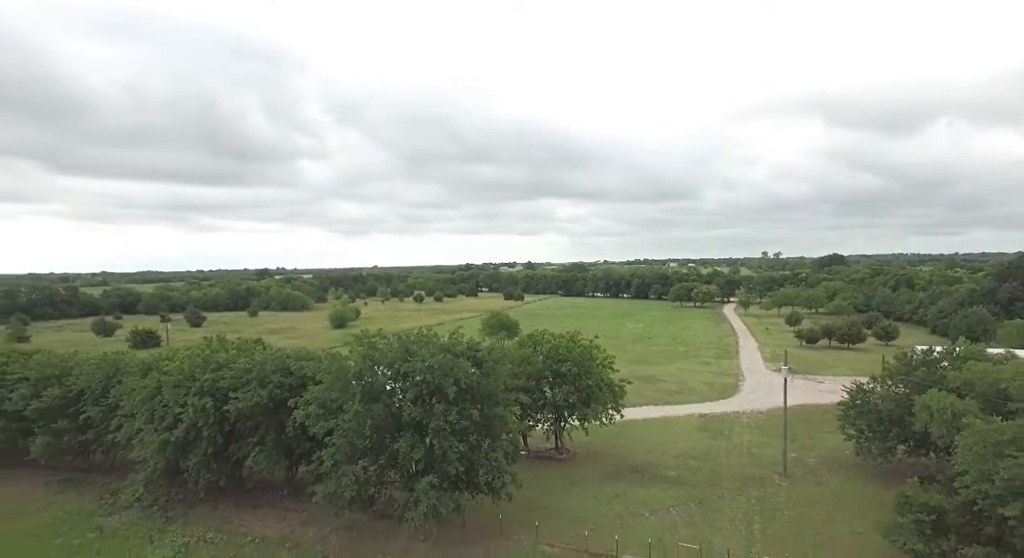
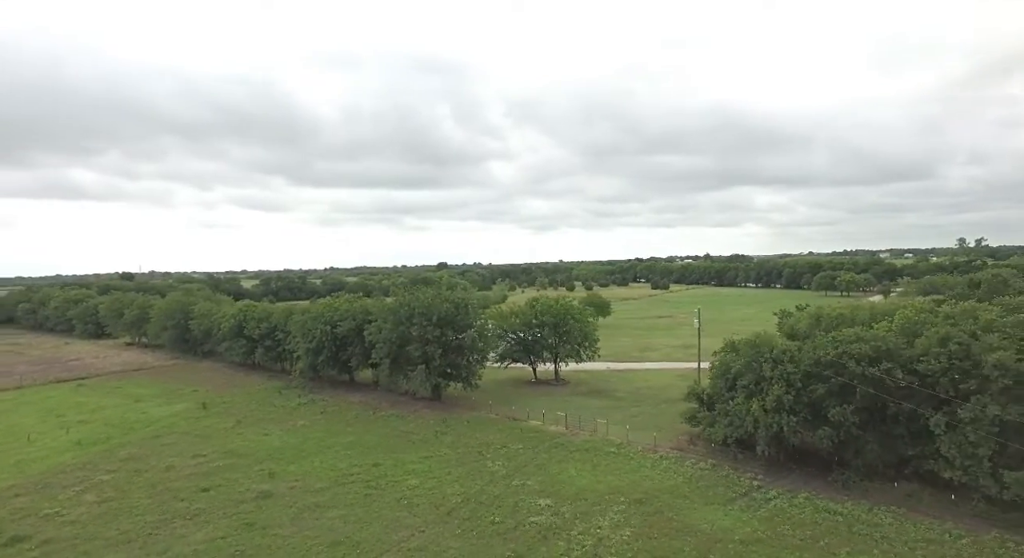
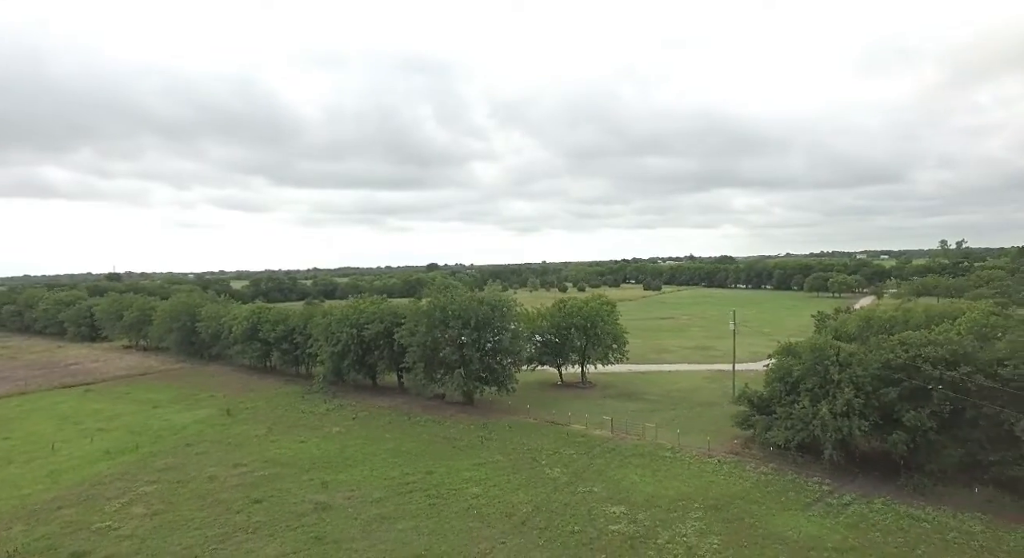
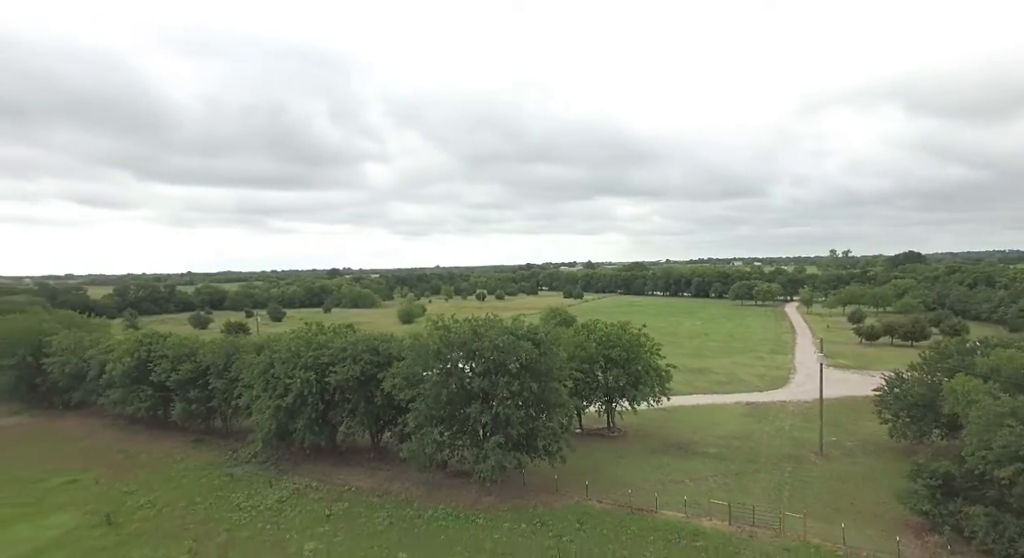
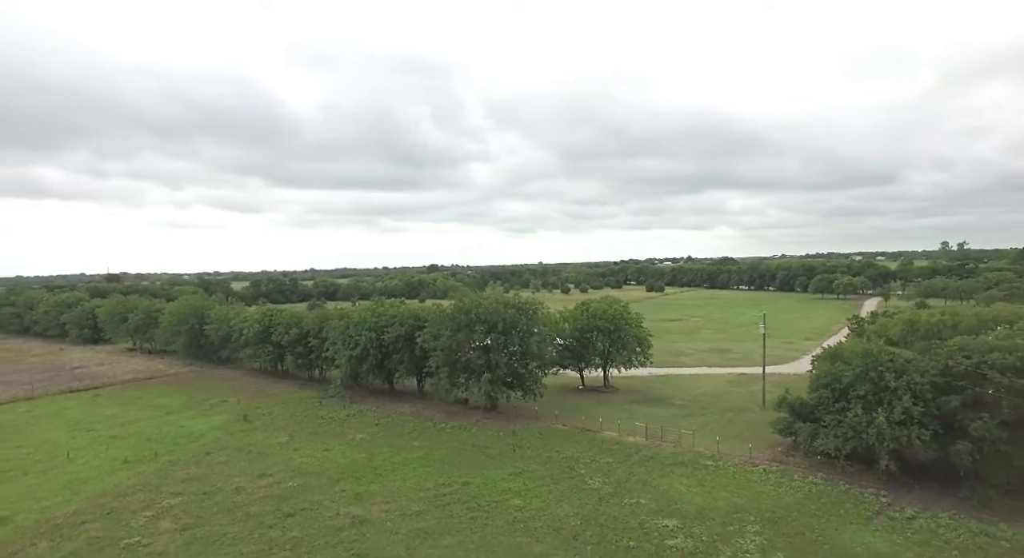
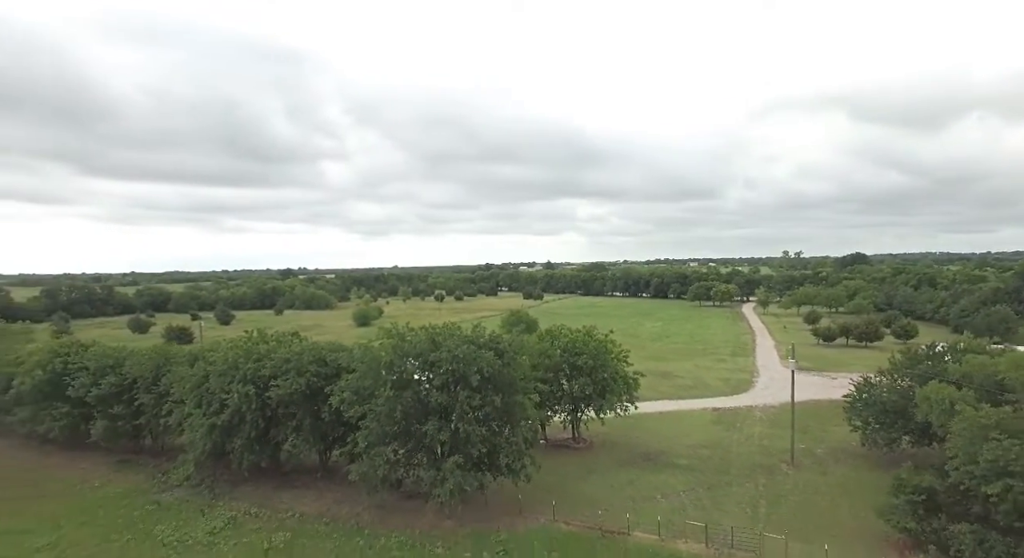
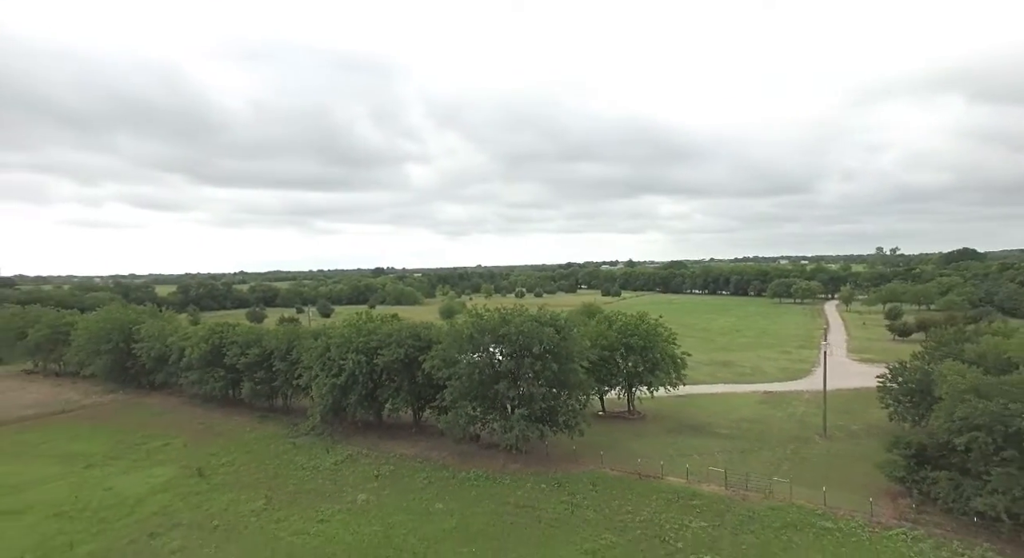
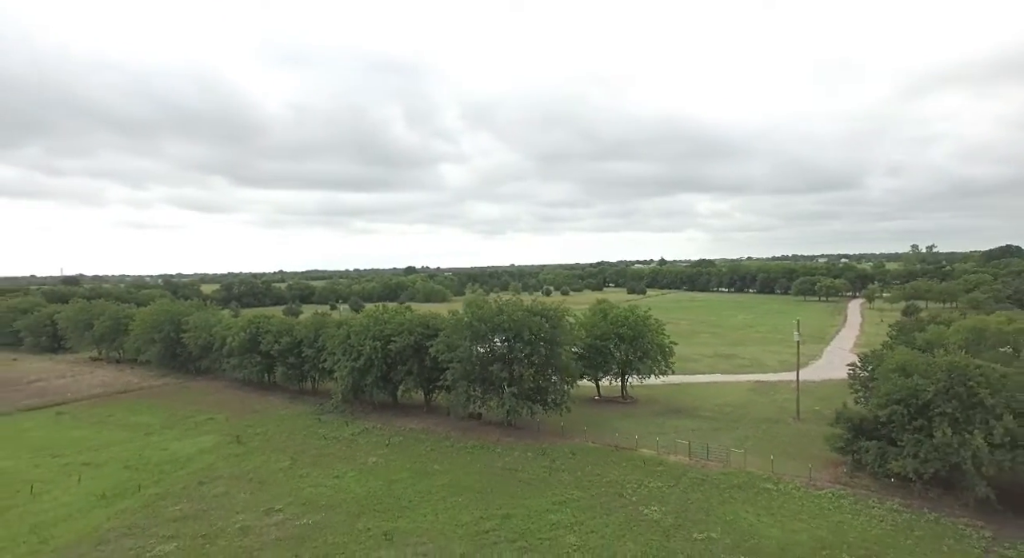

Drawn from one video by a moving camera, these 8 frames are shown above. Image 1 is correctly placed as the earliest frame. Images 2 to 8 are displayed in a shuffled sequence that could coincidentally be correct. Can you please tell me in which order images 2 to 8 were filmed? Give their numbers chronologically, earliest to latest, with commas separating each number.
6, 4, 7, 8, 5, 3, 2
